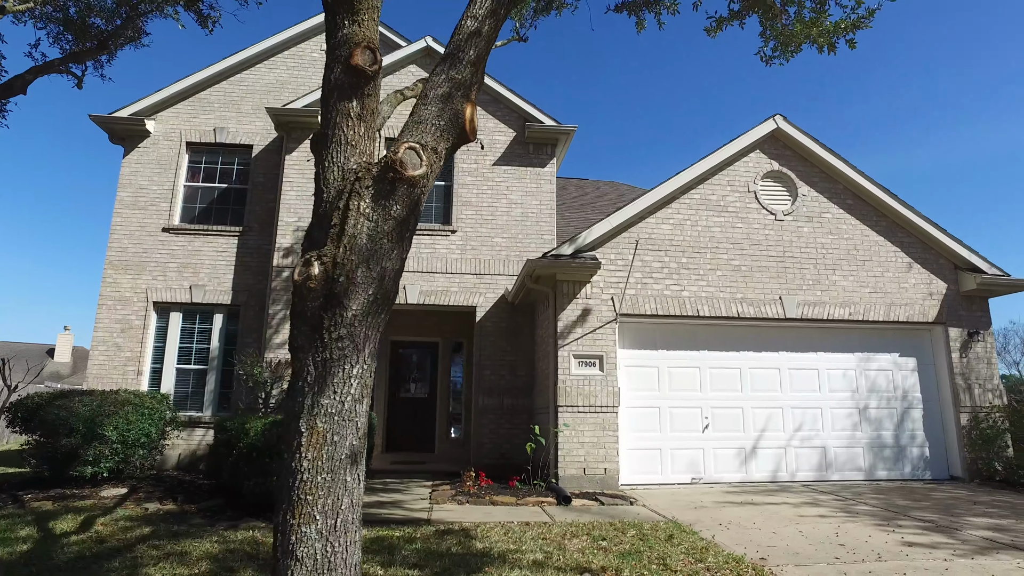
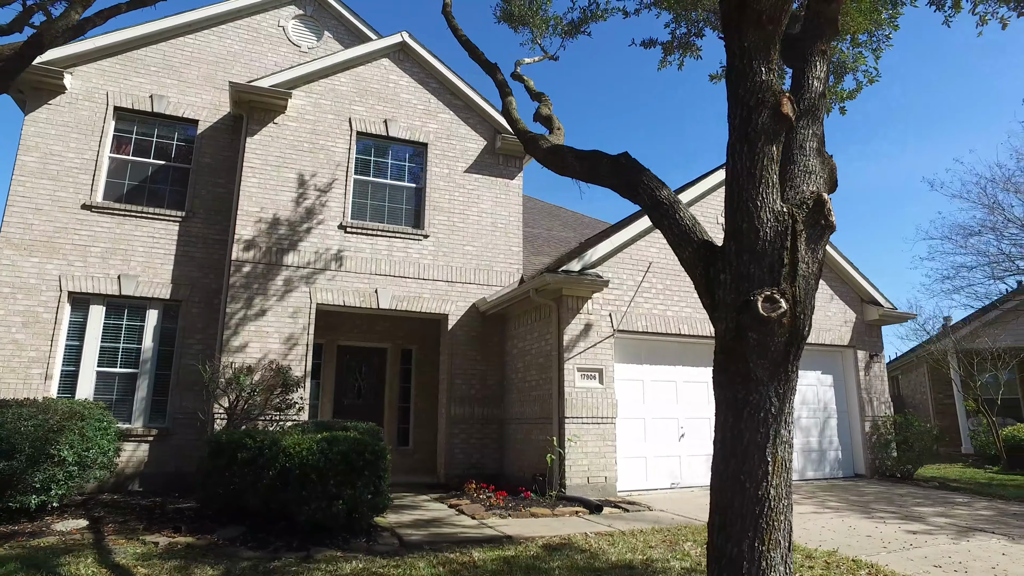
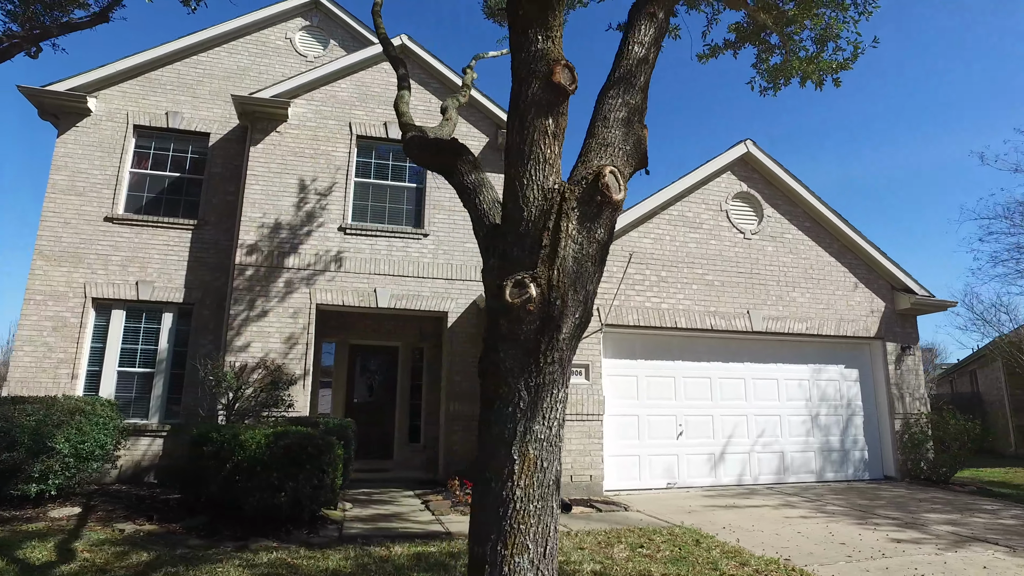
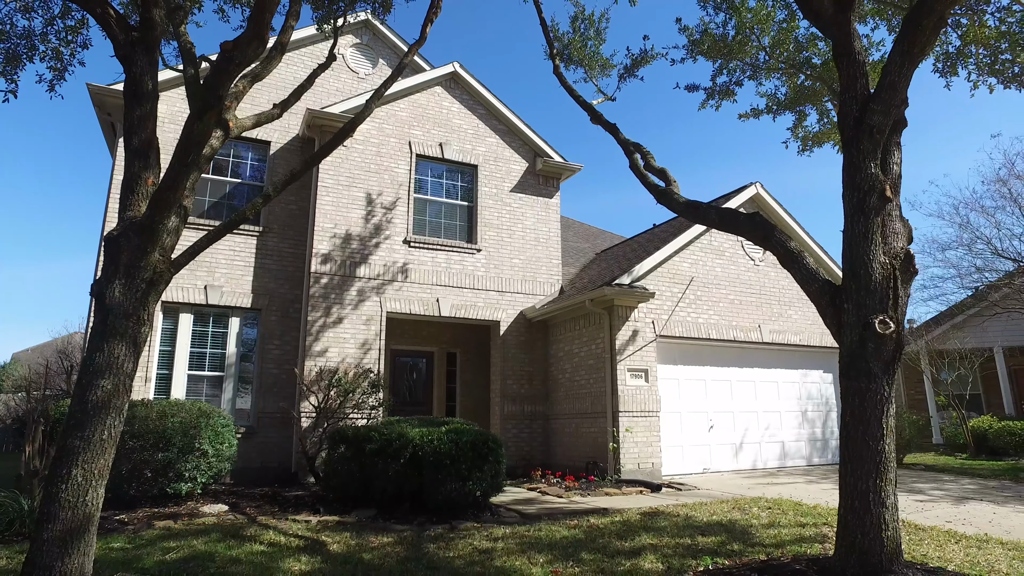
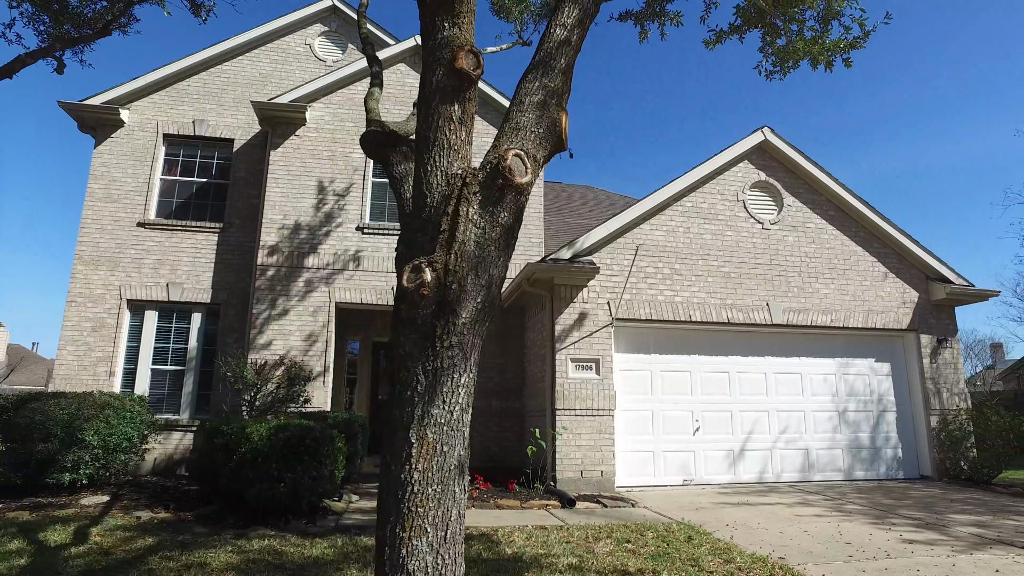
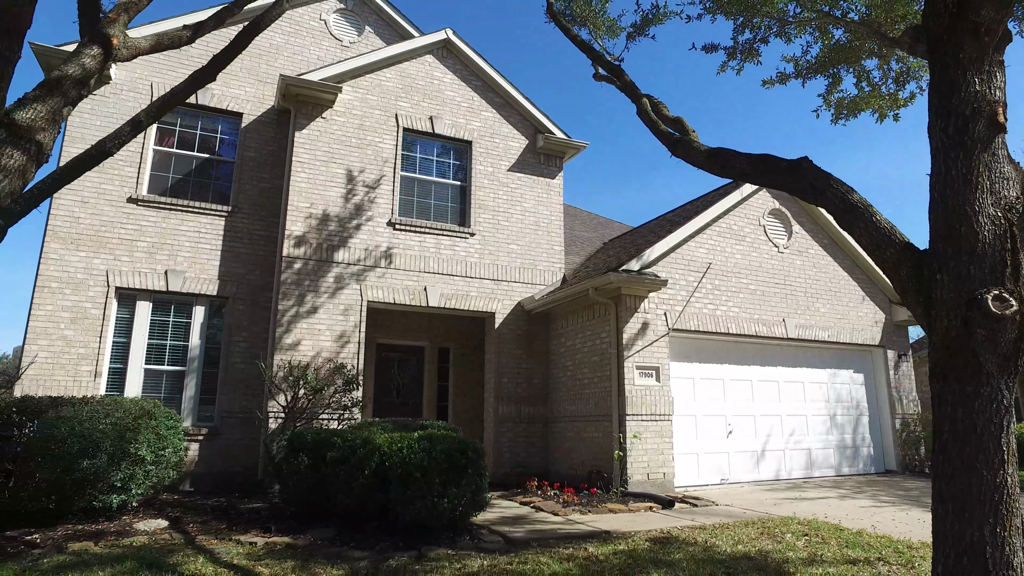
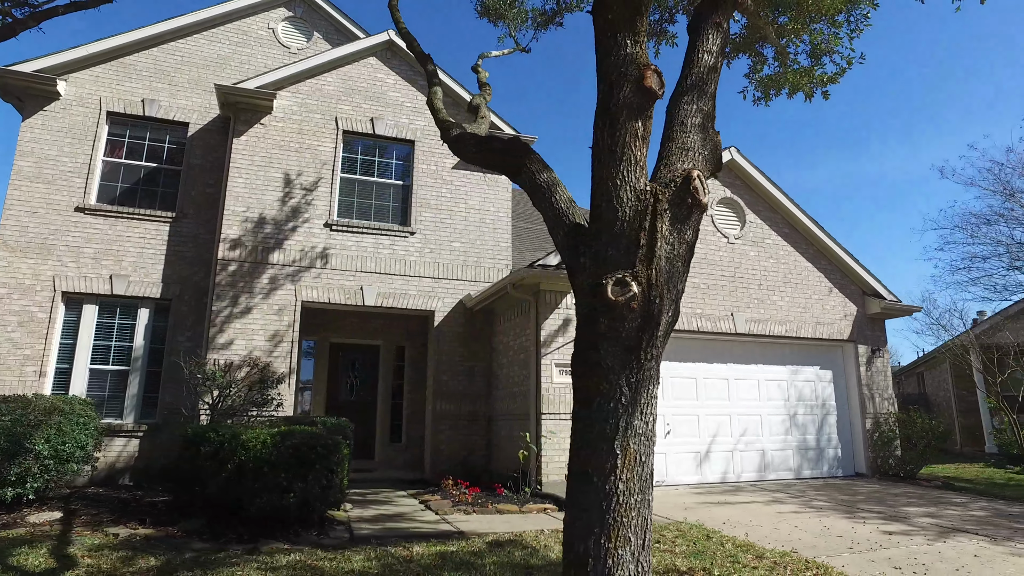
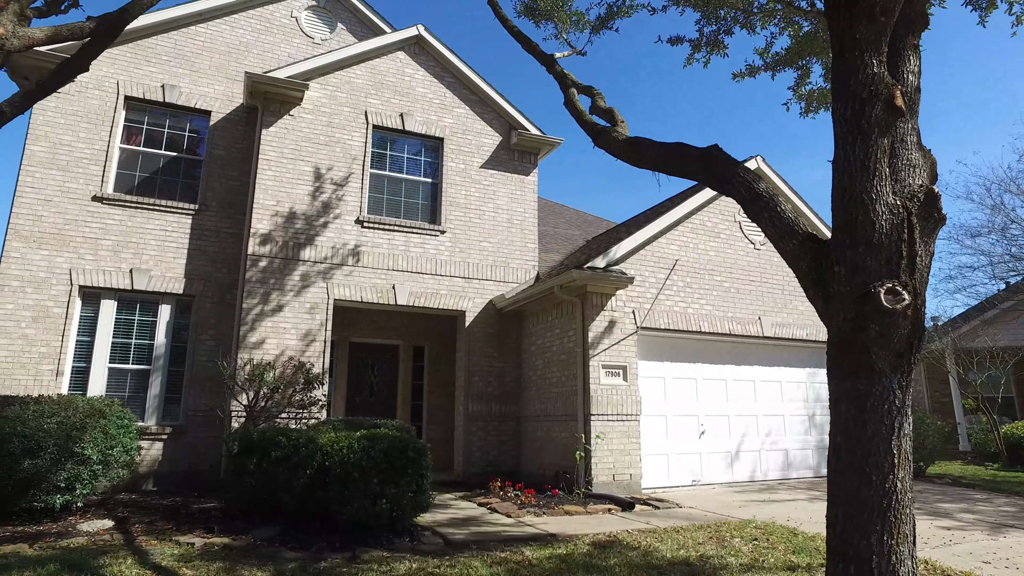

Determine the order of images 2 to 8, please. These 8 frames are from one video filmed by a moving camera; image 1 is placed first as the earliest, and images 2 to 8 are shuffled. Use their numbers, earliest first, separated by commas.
5, 3, 7, 2, 8, 6, 4
